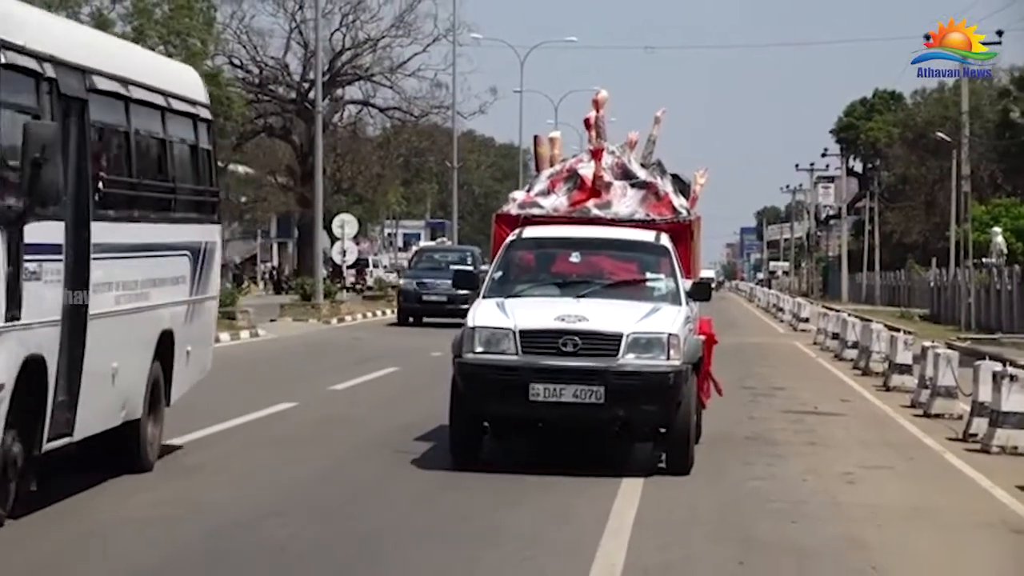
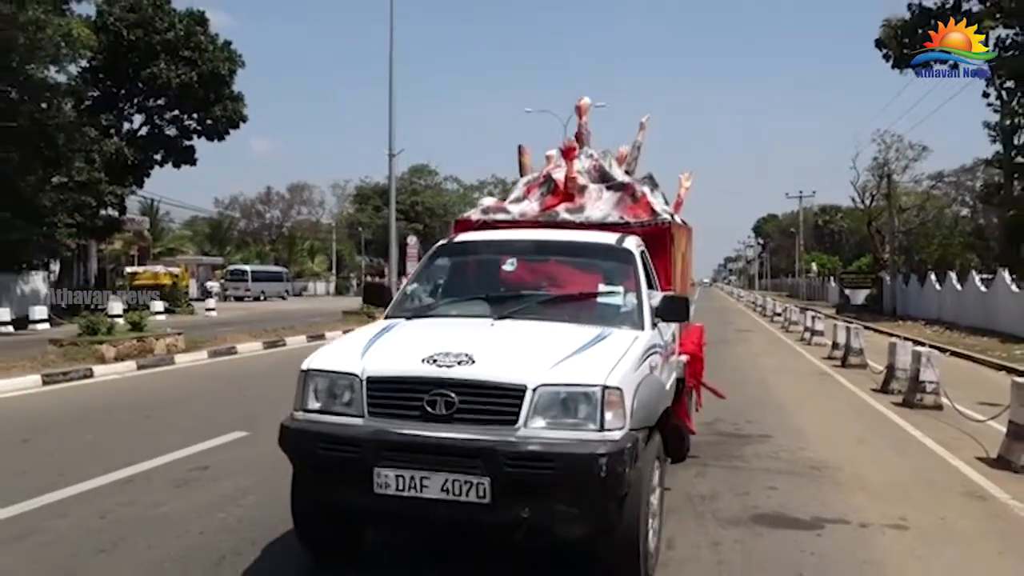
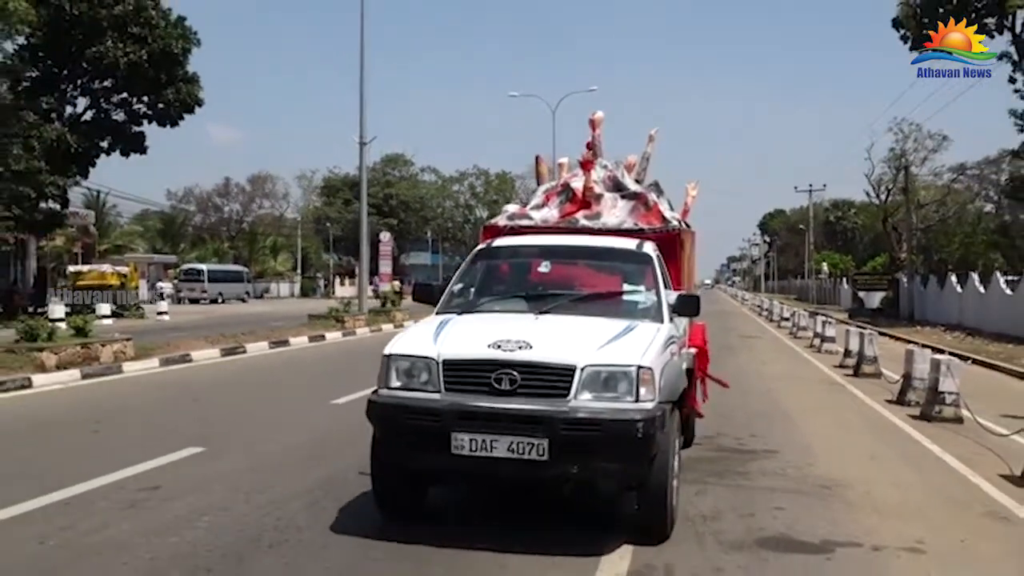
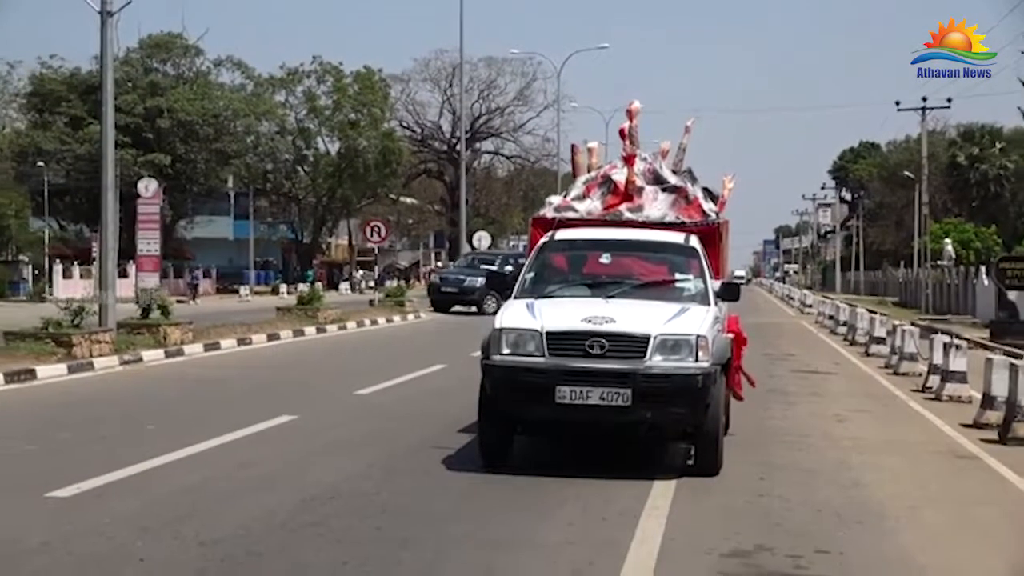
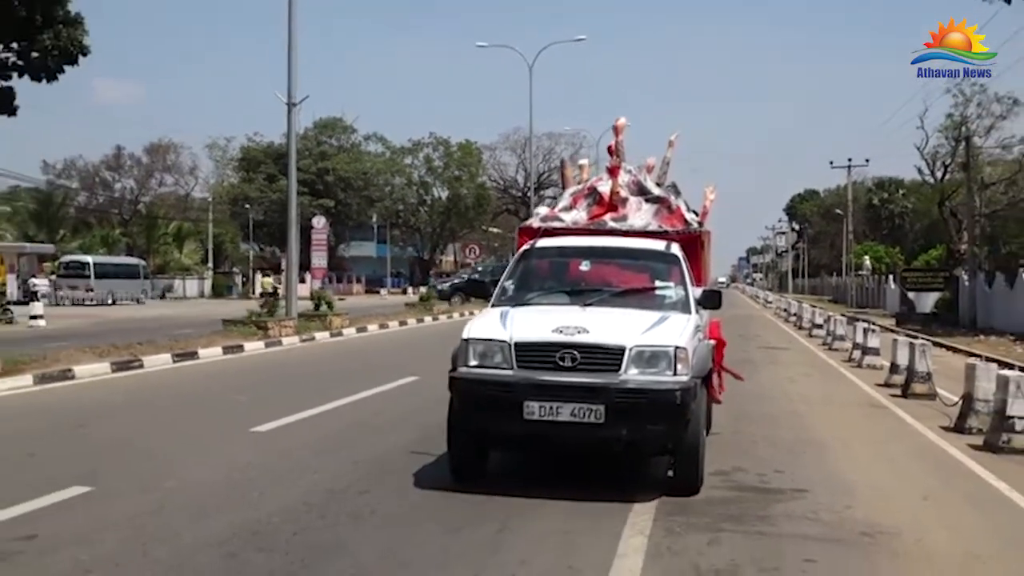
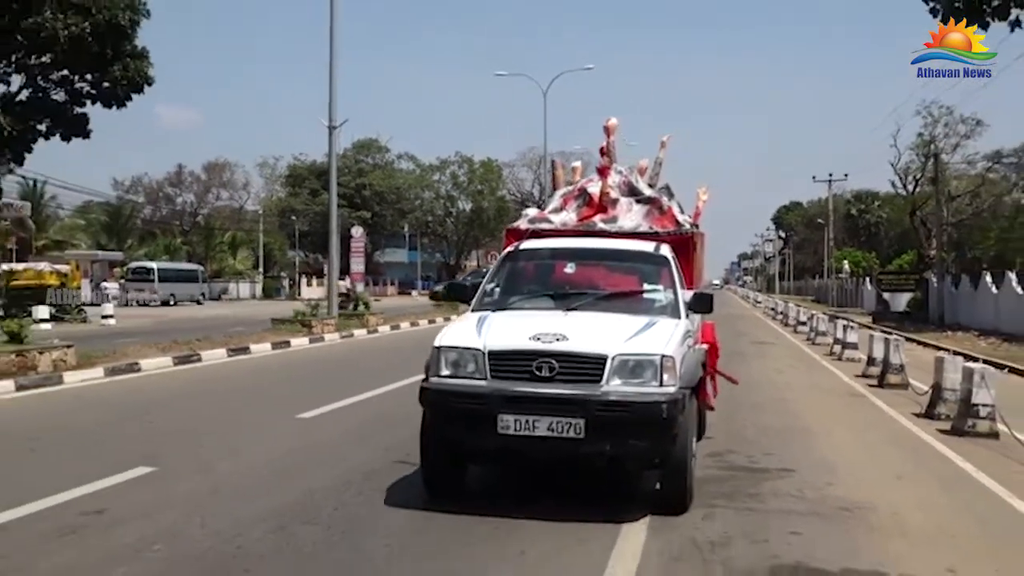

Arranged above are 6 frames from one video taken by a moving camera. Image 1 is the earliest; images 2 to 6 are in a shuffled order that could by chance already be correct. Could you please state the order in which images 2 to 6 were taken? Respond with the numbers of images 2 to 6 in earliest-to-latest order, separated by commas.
4, 5, 6, 3, 2
